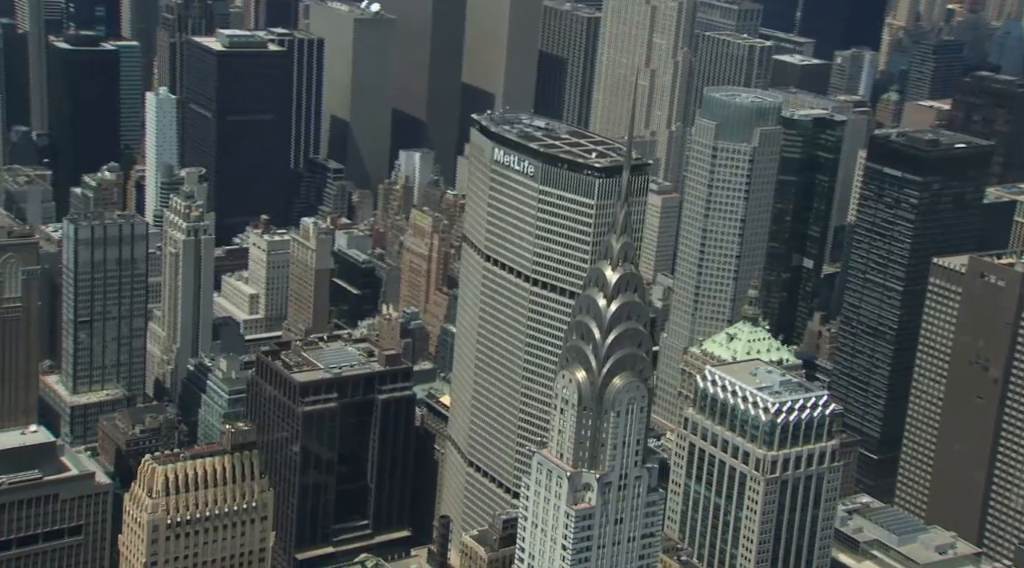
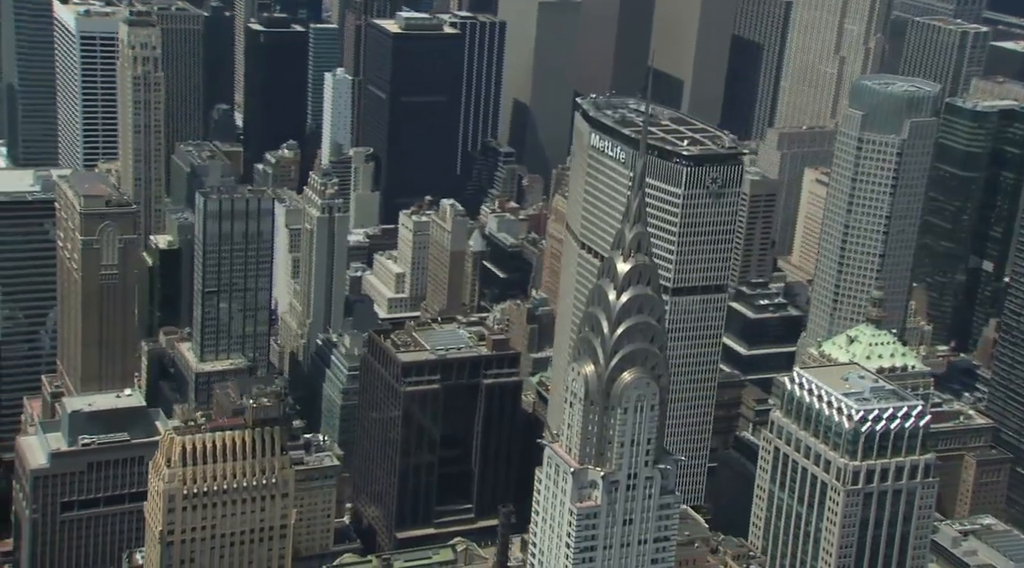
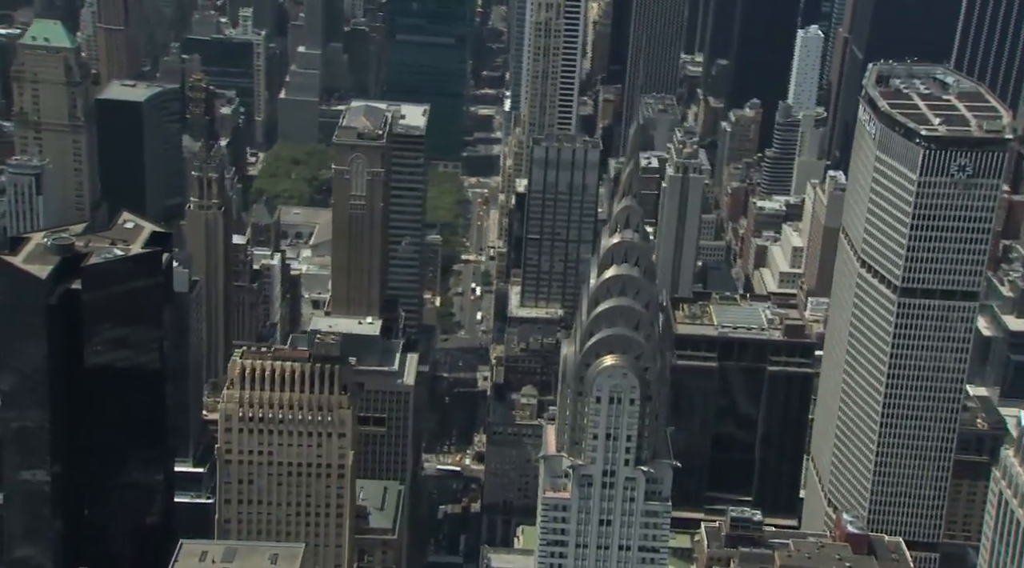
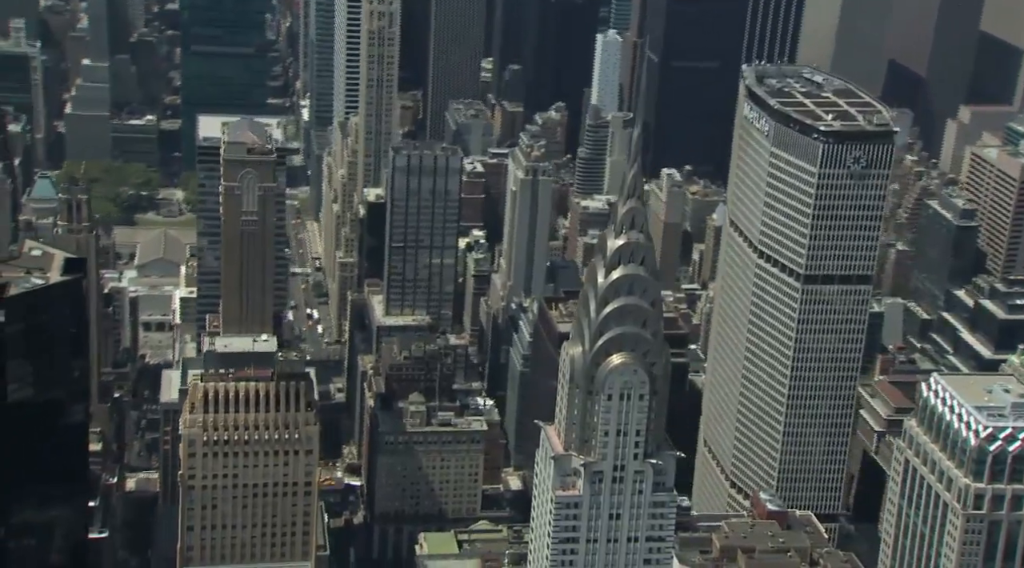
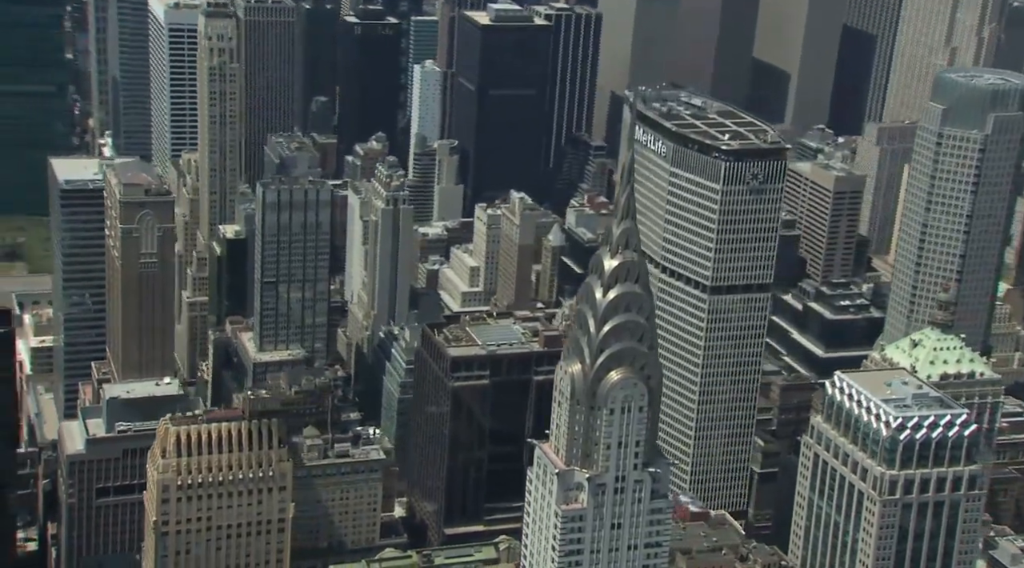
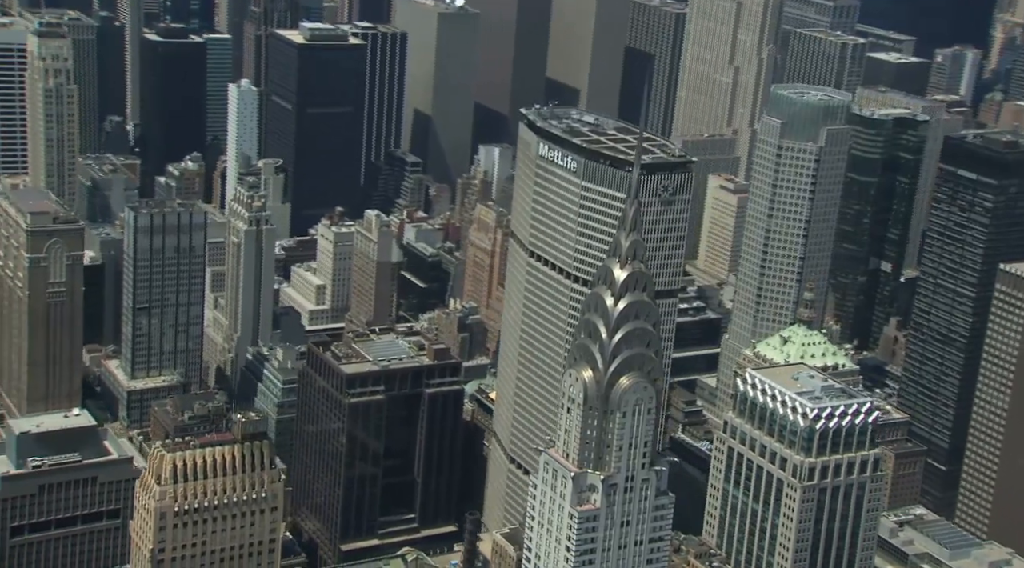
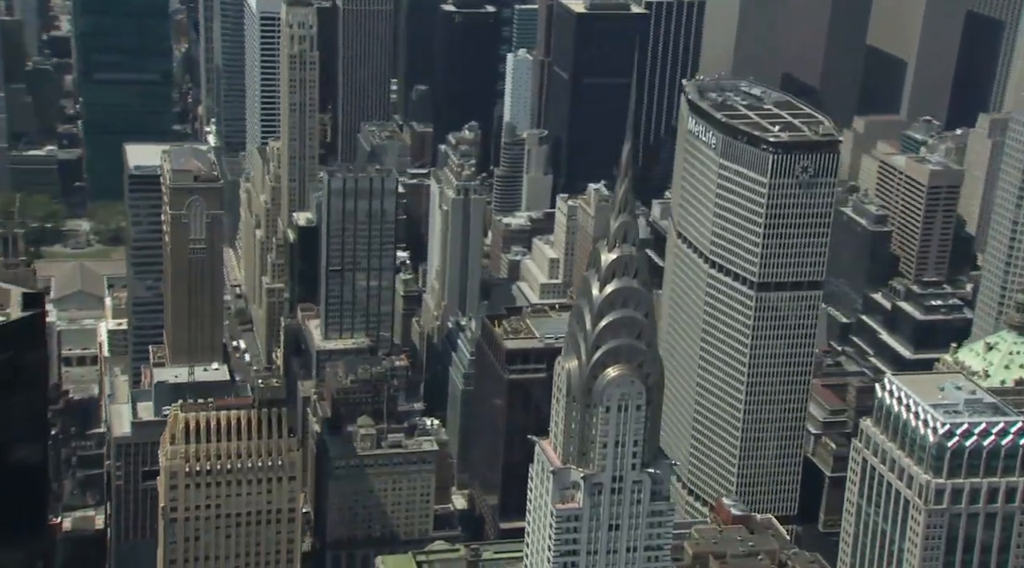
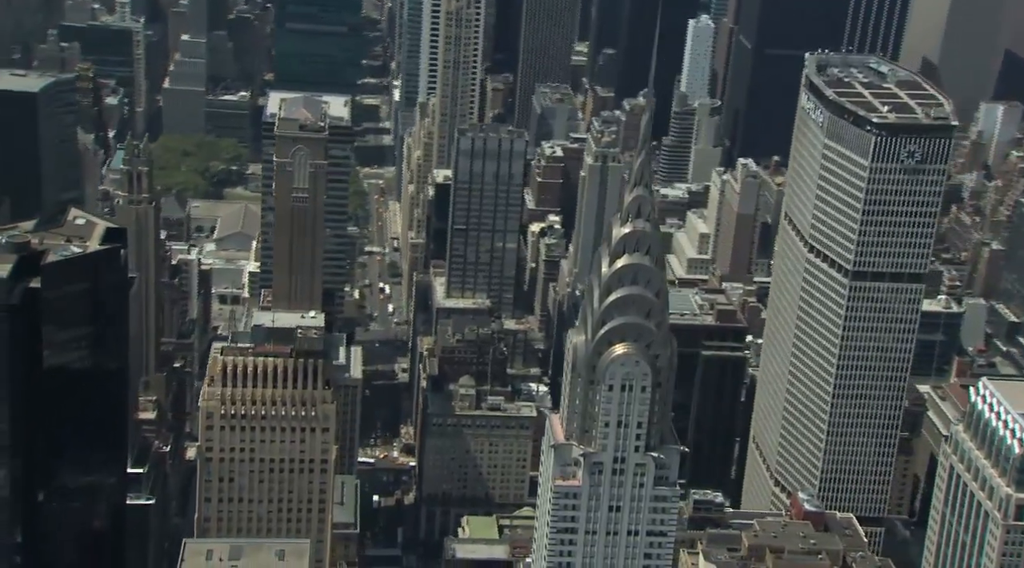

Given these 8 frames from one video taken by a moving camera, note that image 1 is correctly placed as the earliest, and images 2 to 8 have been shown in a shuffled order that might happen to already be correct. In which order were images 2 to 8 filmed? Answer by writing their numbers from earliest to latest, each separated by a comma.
6, 2, 5, 7, 4, 8, 3
